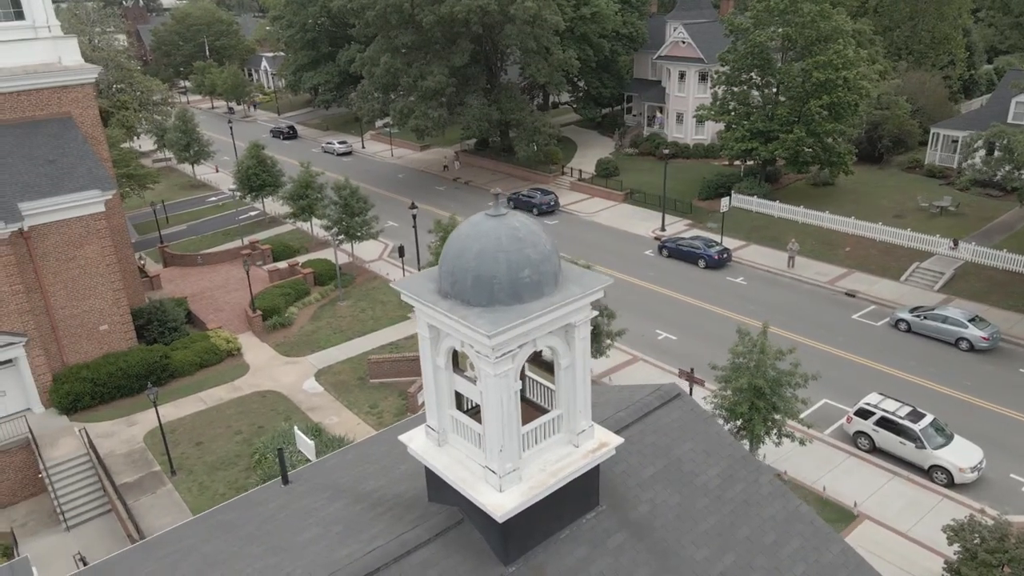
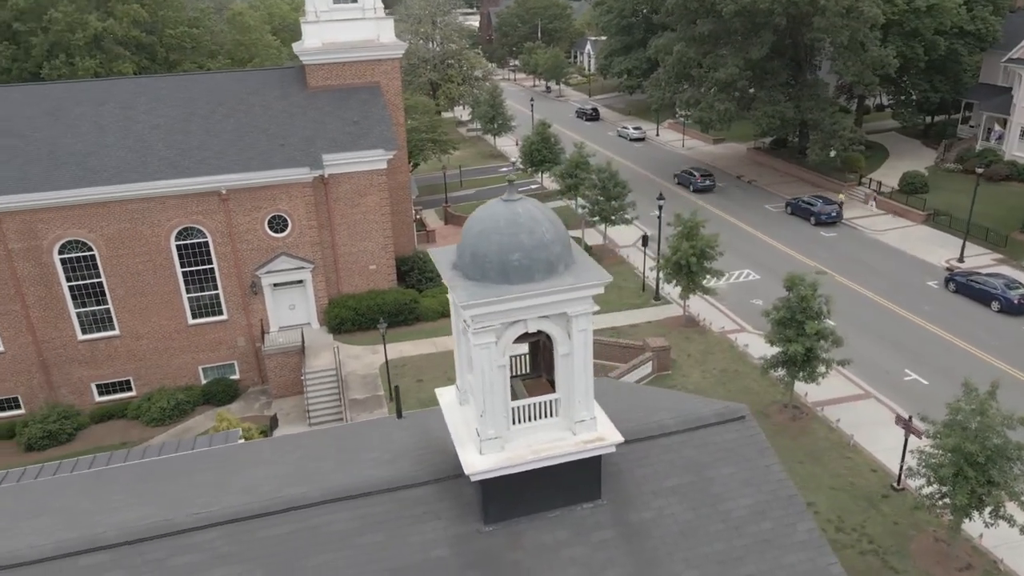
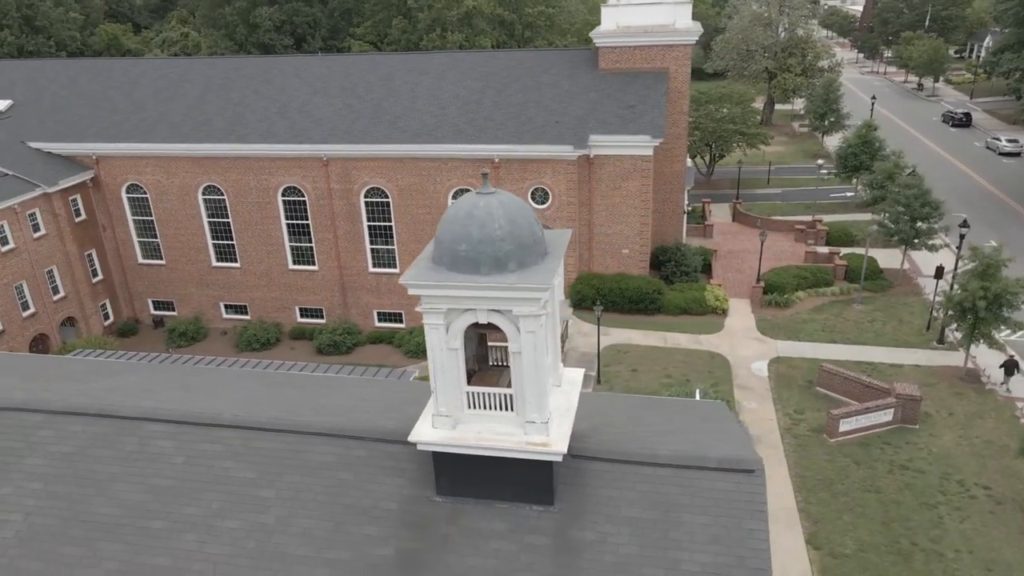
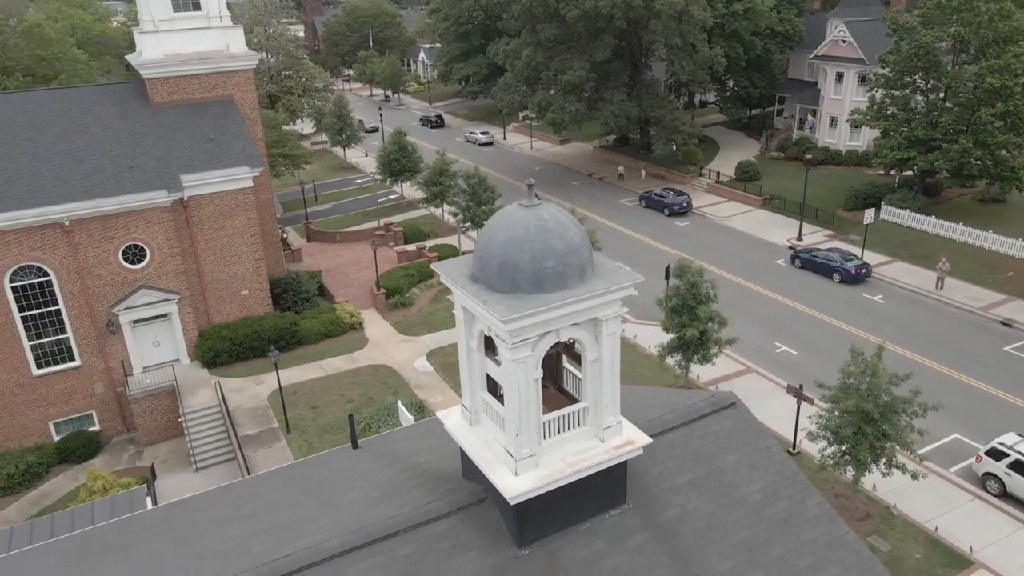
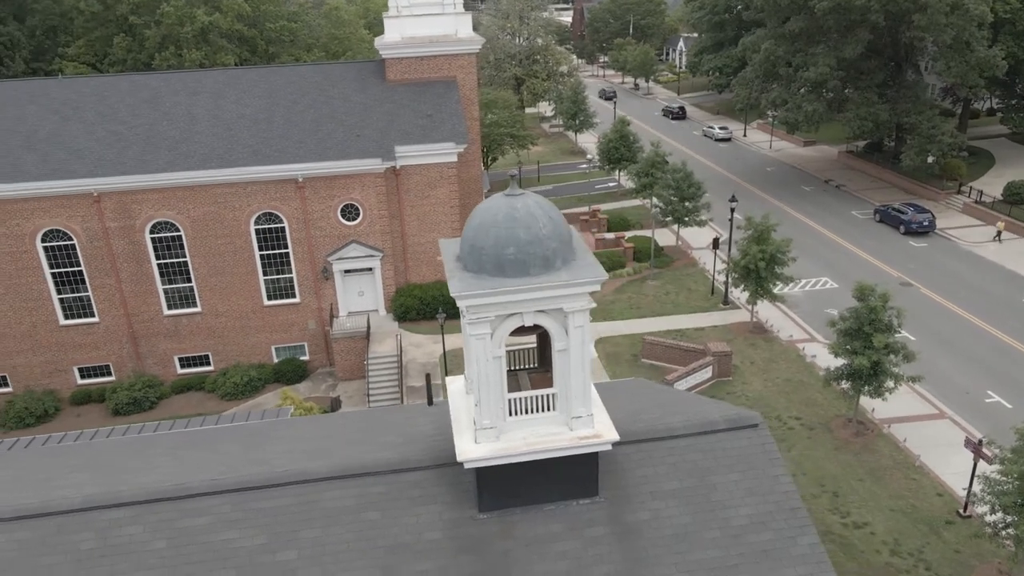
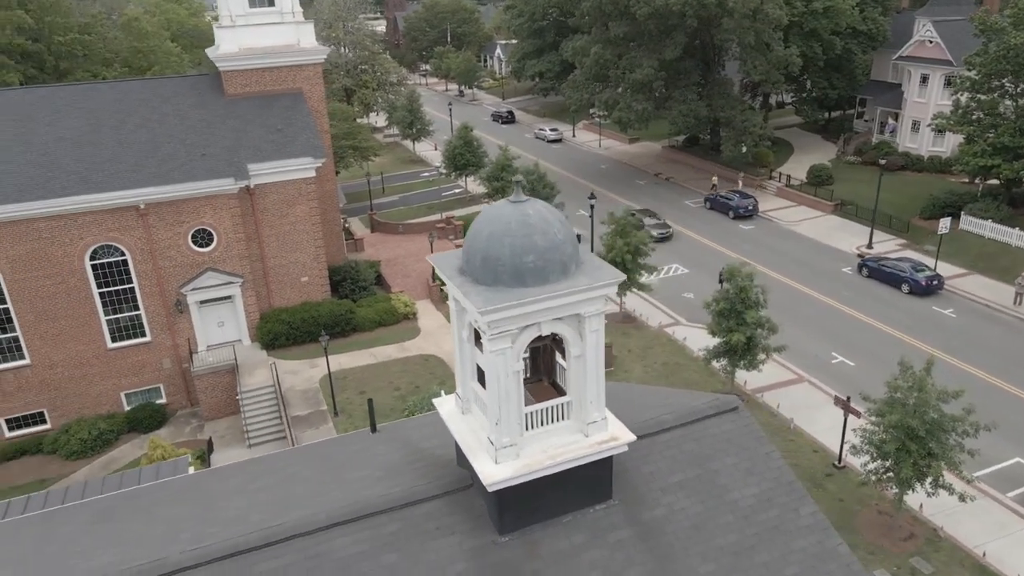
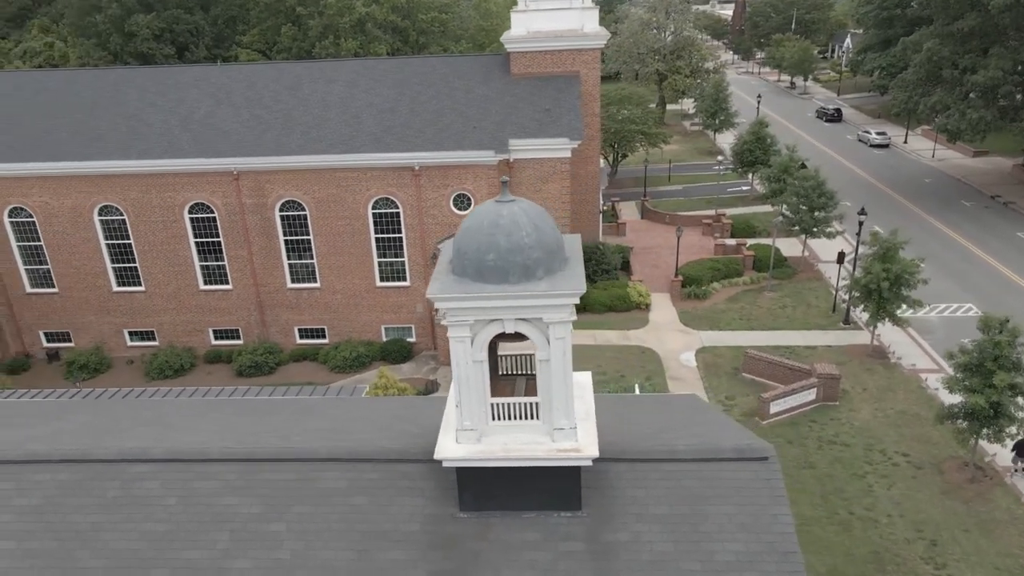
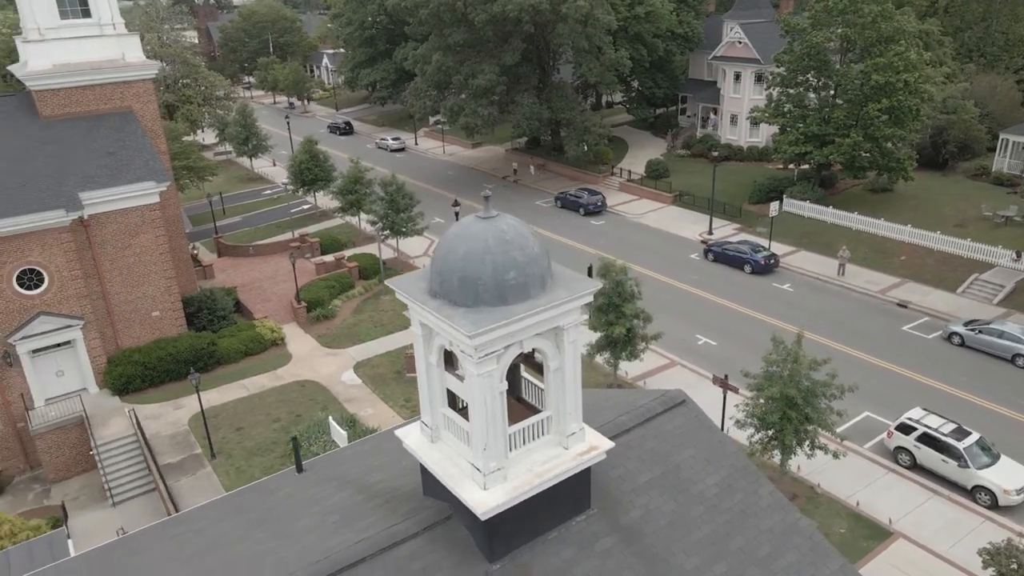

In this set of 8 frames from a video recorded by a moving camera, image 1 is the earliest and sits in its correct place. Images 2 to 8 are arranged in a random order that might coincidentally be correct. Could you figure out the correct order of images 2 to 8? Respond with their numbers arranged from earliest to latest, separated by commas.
8, 4, 6, 2, 5, 7, 3
